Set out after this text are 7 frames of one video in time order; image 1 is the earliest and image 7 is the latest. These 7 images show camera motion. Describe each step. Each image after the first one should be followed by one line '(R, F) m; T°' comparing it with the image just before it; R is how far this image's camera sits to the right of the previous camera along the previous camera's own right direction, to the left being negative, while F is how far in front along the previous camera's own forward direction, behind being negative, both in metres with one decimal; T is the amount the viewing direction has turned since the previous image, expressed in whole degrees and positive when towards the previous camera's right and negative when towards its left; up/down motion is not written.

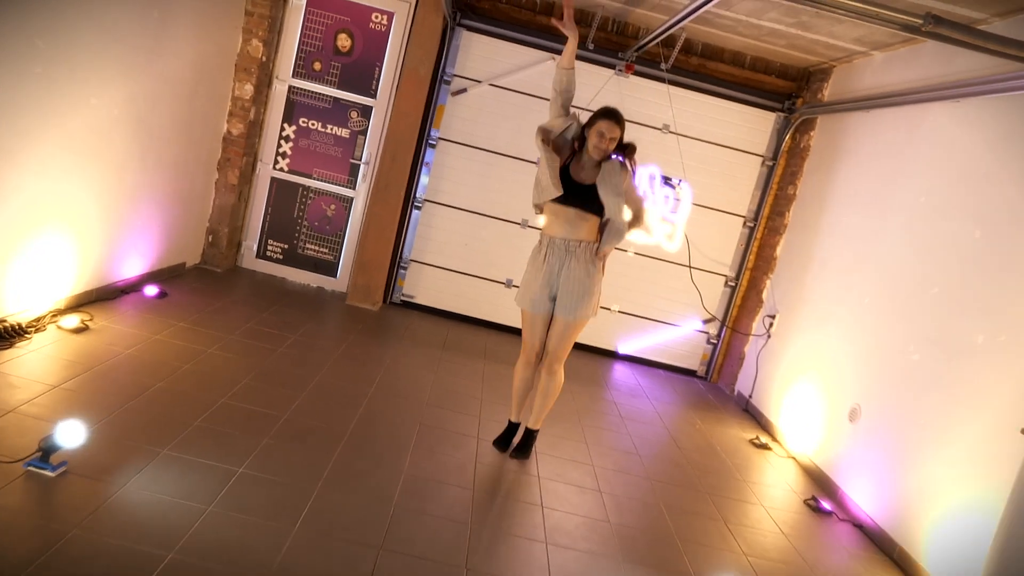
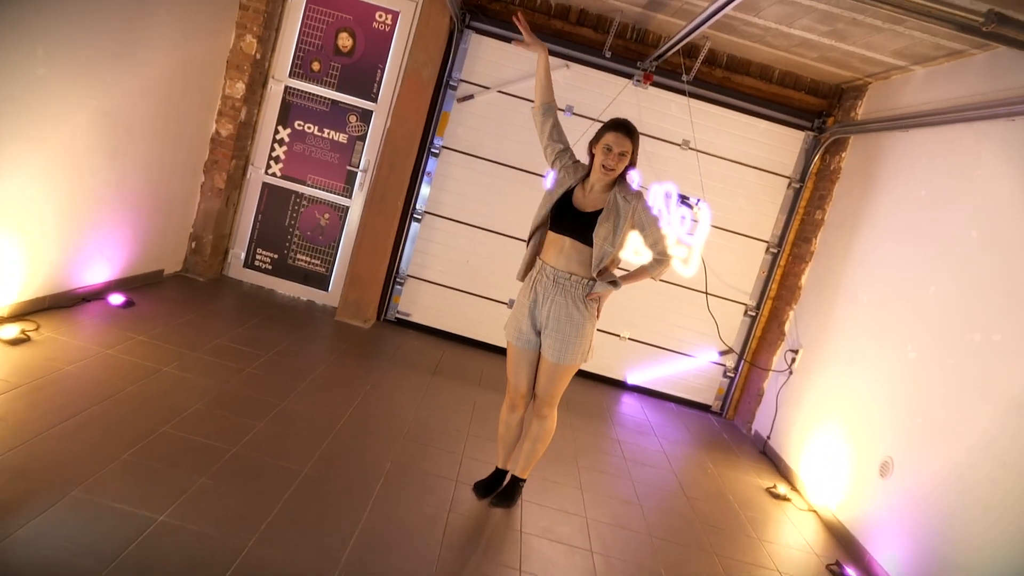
(+0.1, +0.4) m; -1°
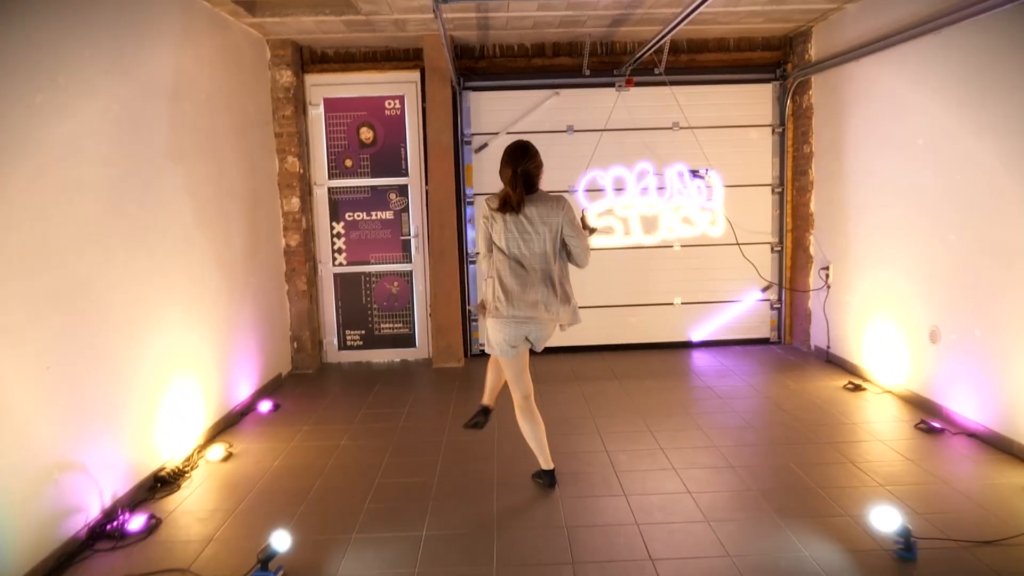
(-0.4, -0.7) m; 0°
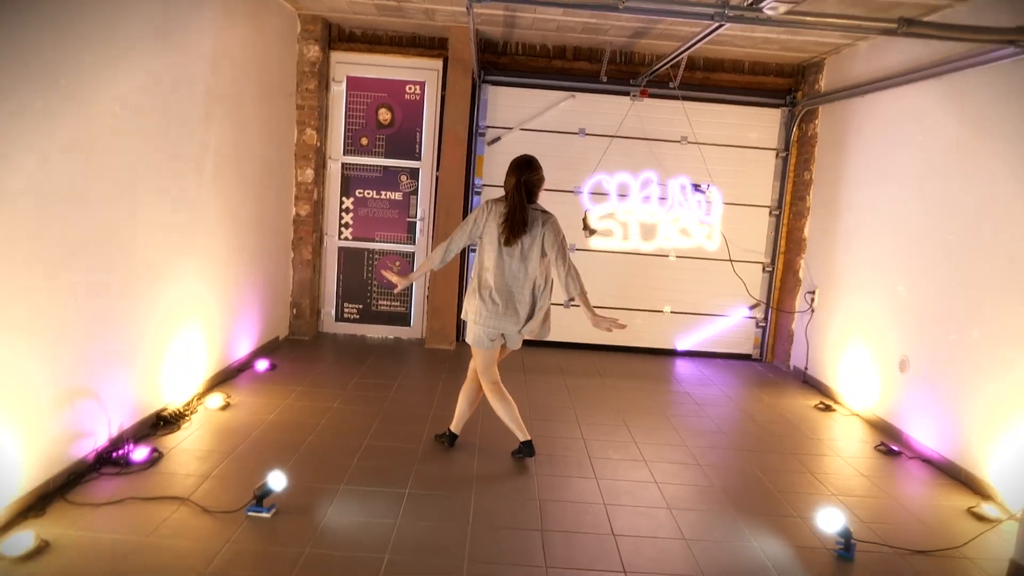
(0.0, -0.2) m; 0°
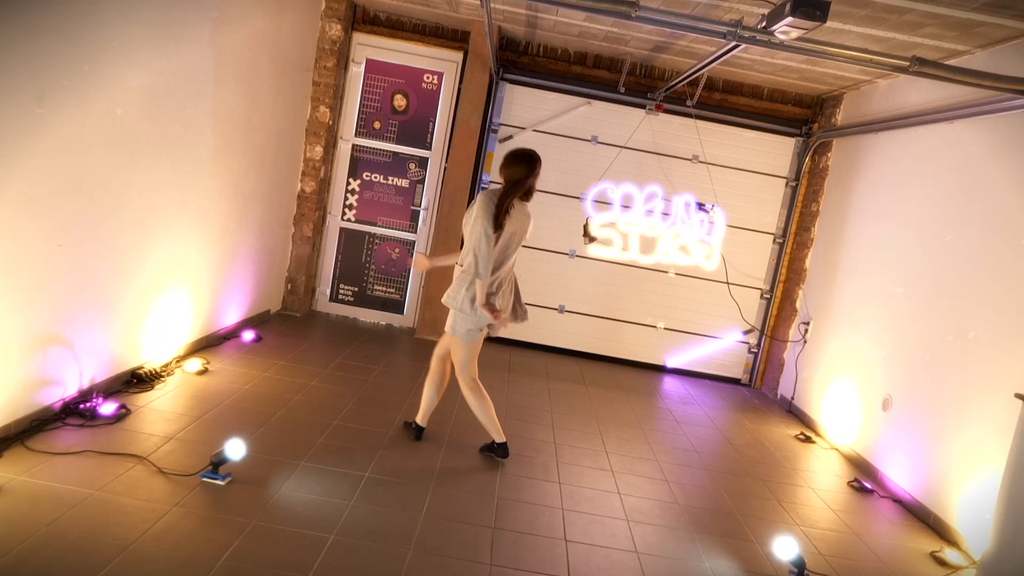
(+0.1, 0.0) m; -1°
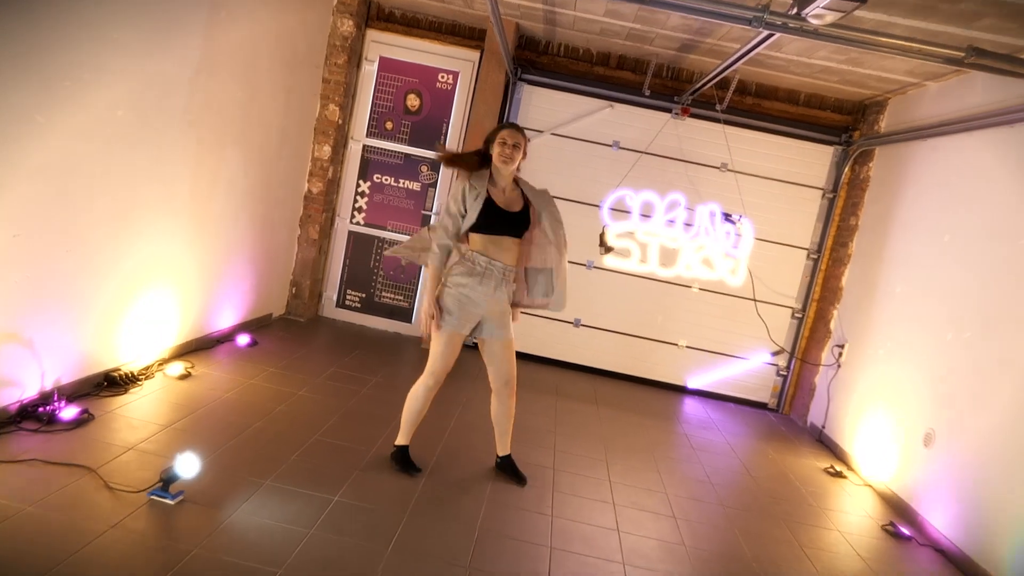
(+0.2, +0.3) m; -3°
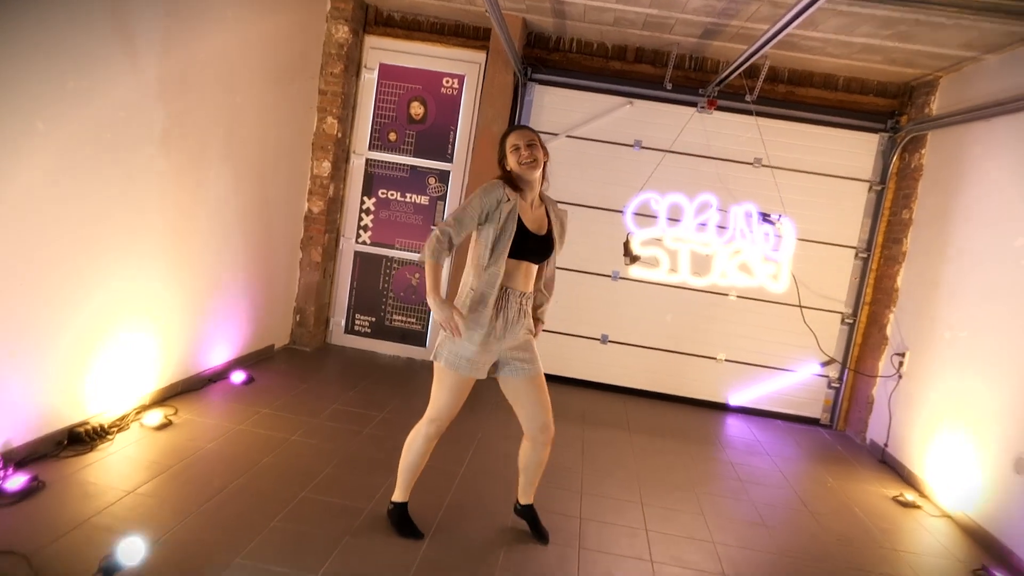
(+0.1, +0.4) m; -2°
